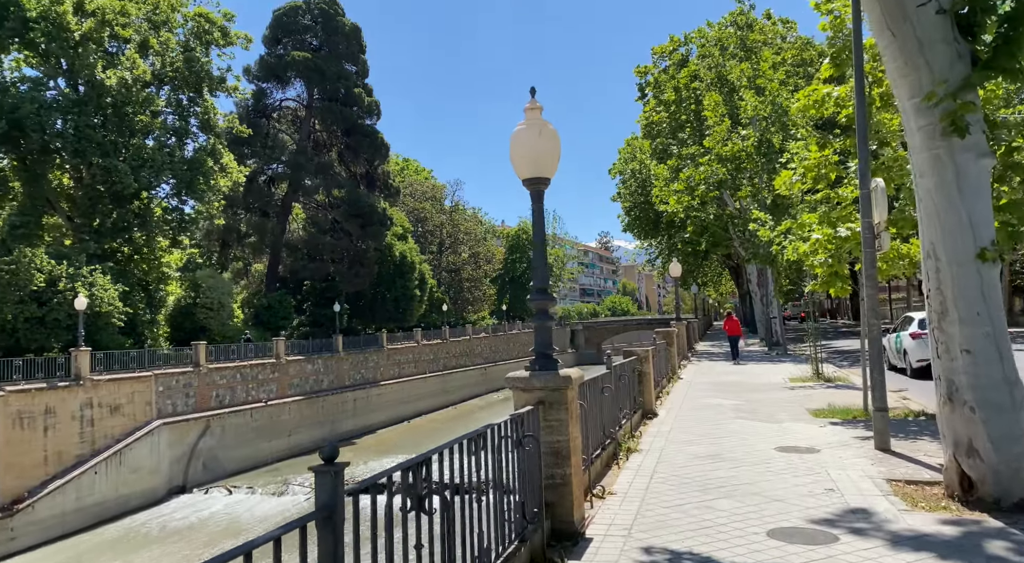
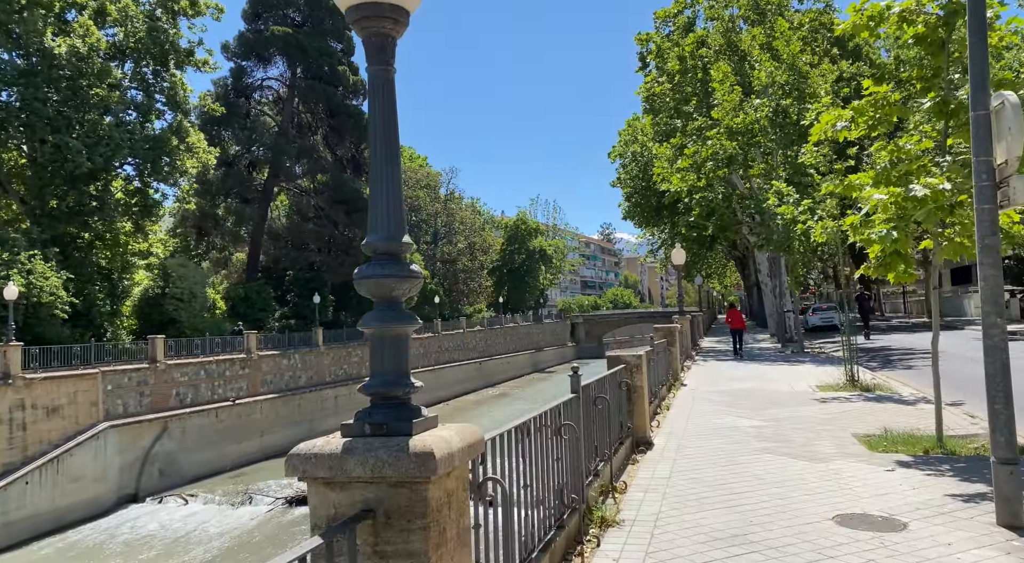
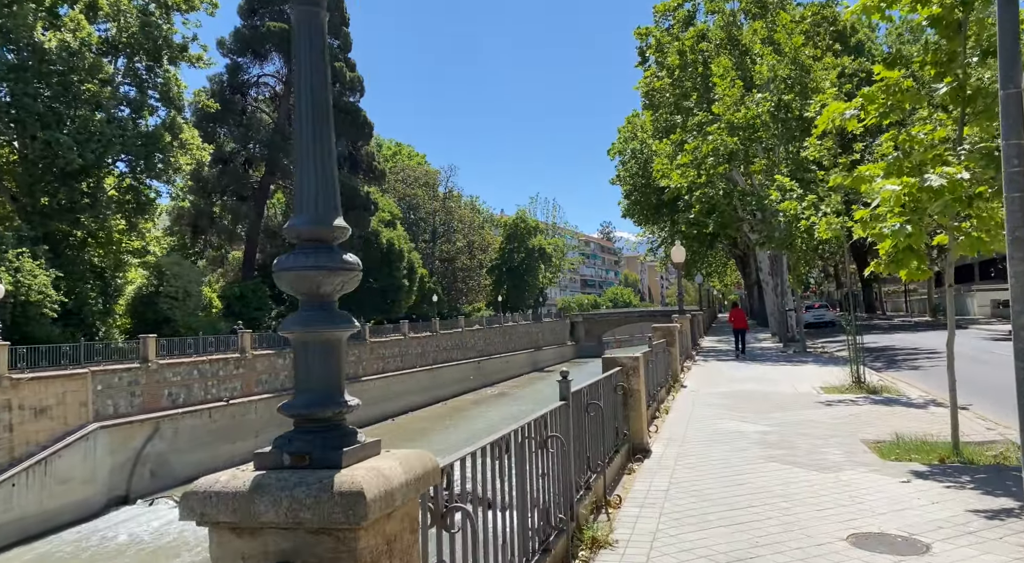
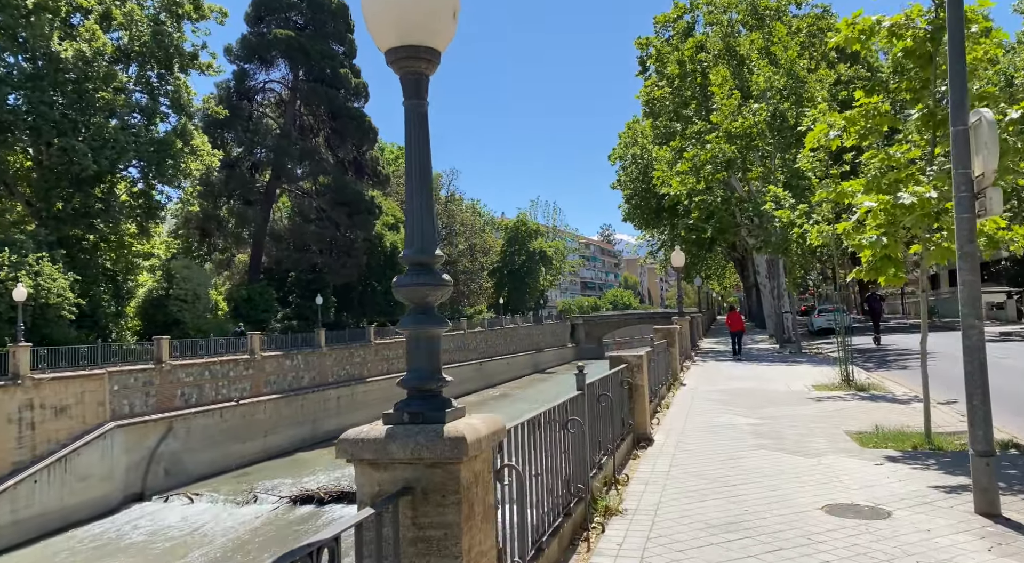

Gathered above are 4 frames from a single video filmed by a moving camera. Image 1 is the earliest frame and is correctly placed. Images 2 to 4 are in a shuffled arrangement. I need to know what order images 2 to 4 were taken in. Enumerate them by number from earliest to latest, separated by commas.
4, 2, 3
